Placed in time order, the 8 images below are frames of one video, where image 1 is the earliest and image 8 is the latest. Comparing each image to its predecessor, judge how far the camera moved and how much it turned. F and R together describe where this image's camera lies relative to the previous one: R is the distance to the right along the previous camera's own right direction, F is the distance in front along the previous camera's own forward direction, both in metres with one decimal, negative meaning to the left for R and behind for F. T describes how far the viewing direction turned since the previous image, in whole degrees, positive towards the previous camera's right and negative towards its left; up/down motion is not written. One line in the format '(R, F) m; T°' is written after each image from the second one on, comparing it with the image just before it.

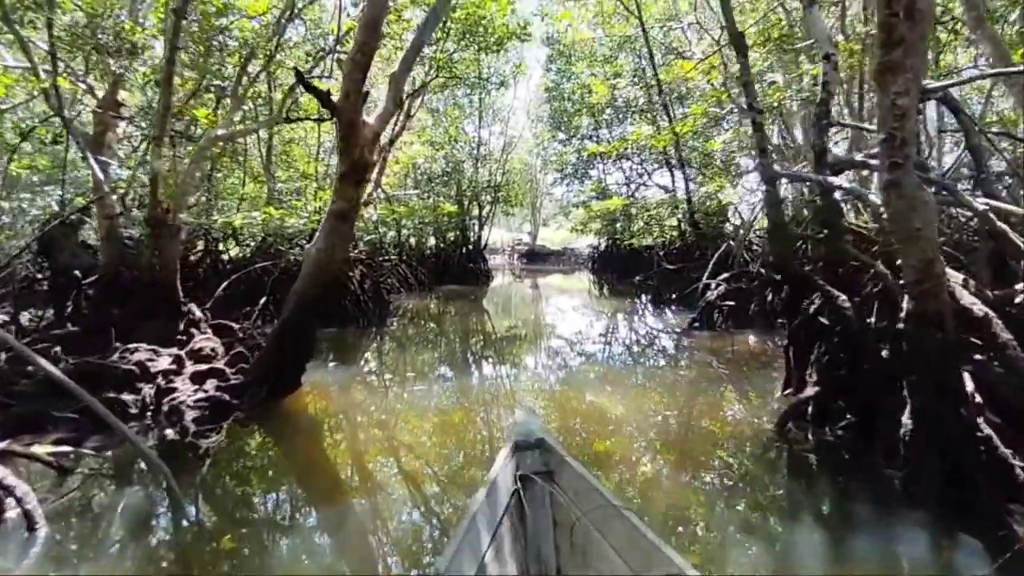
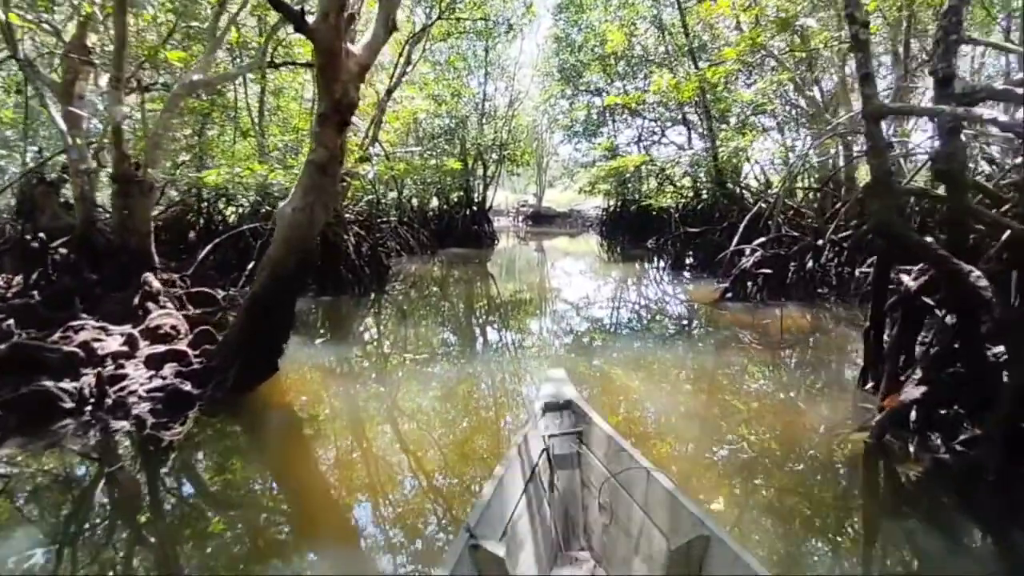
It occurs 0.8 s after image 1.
(0.0, +0.4) m; 0°
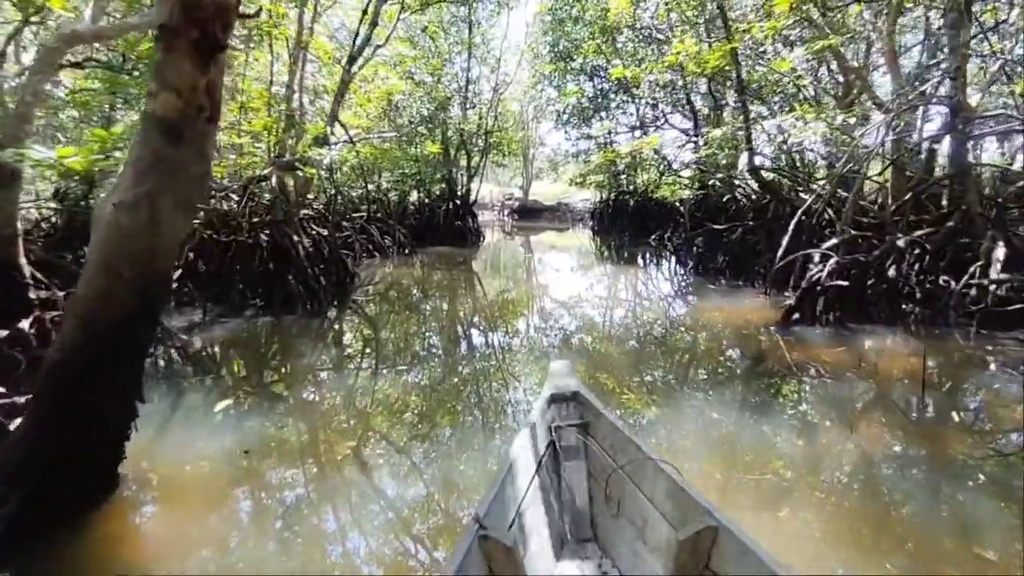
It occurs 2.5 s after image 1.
(0.0, +1.0) m; +1°
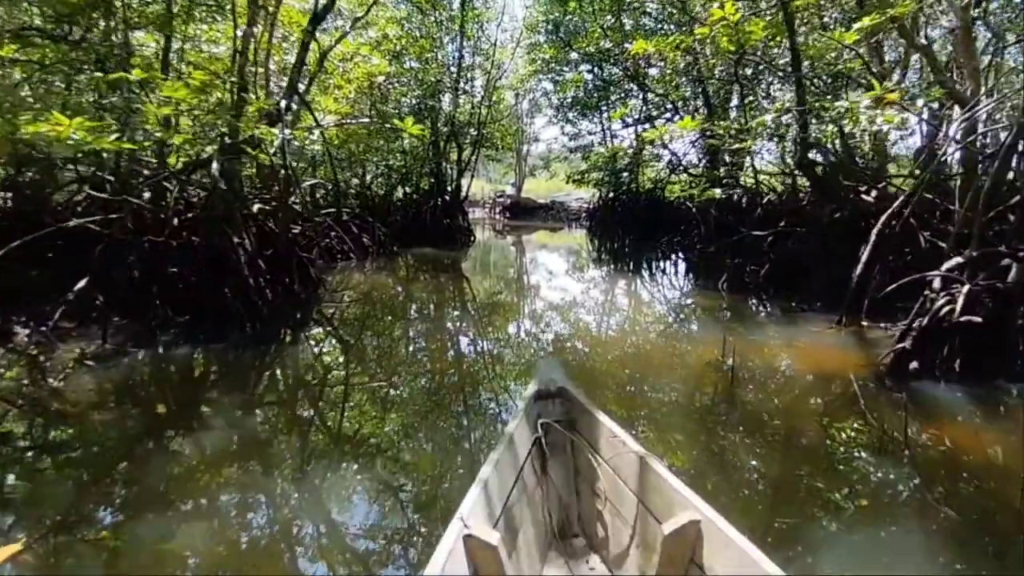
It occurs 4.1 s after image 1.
(-0.1, +0.8) m; +1°
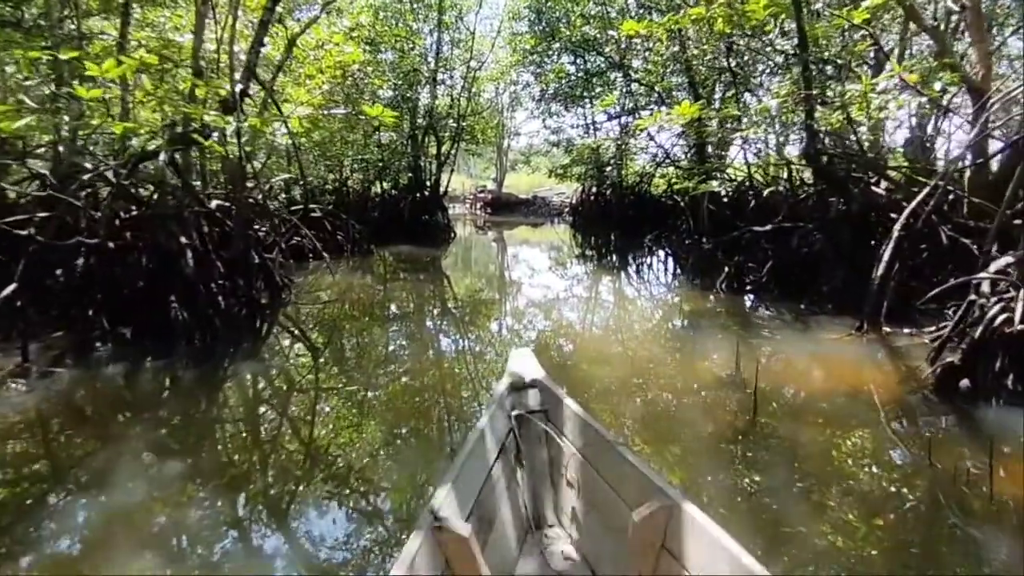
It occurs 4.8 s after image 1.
(0.0, +0.3) m; +2°
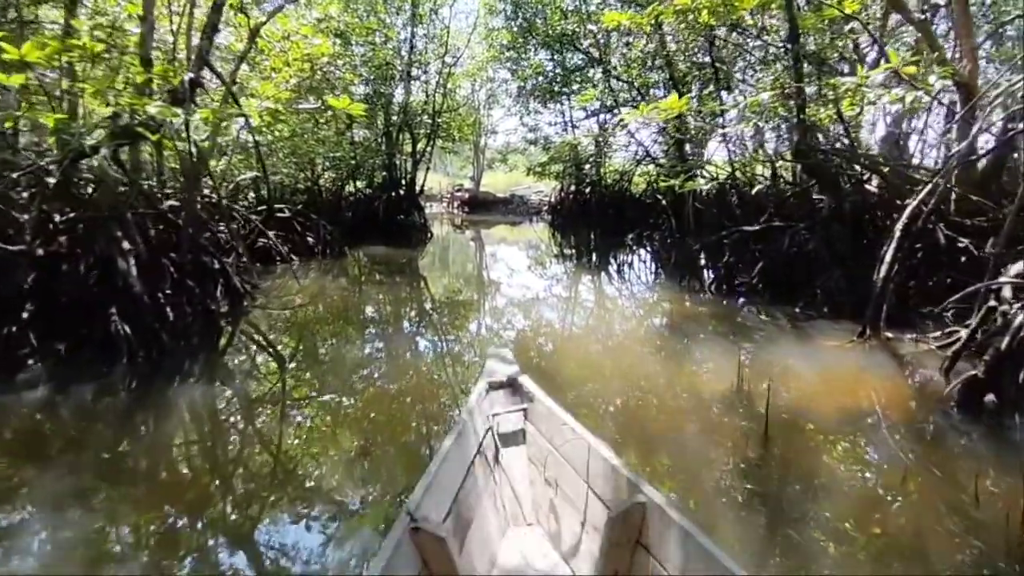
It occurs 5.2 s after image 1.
(0.0, +0.2) m; +2°
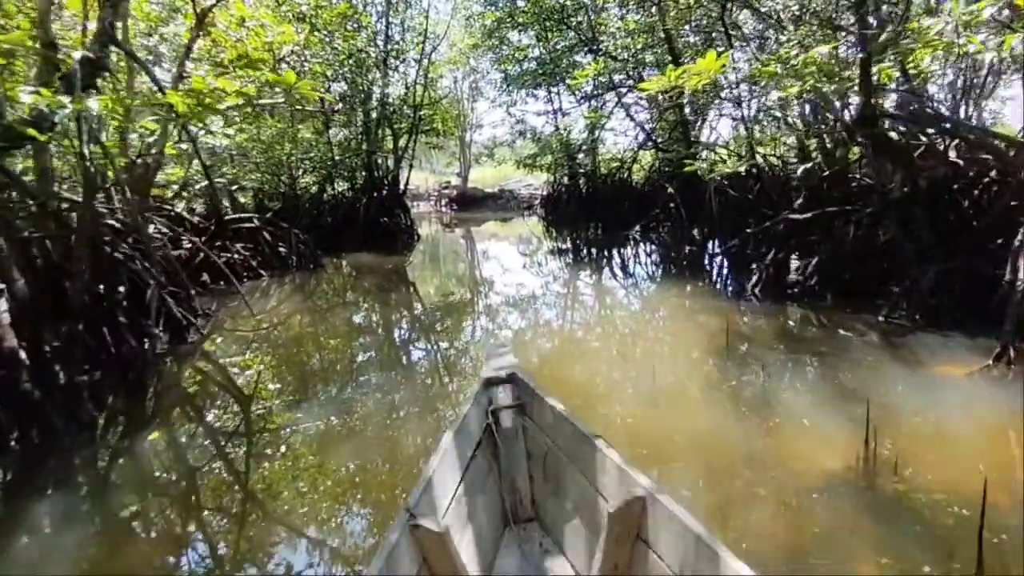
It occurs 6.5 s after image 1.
(0.0, +0.6) m; +1°
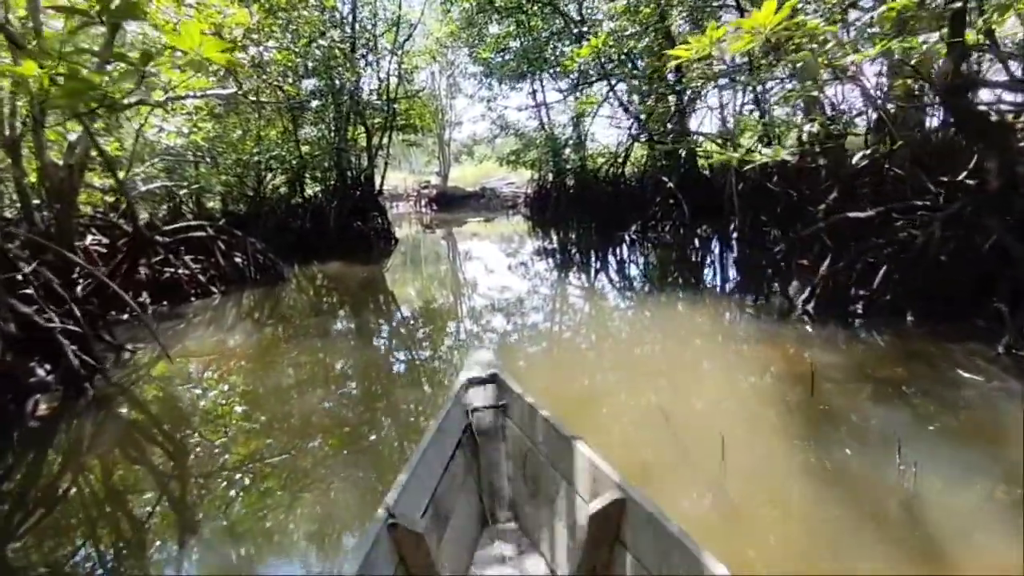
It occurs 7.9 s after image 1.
(0.0, +0.6) m; +1°
